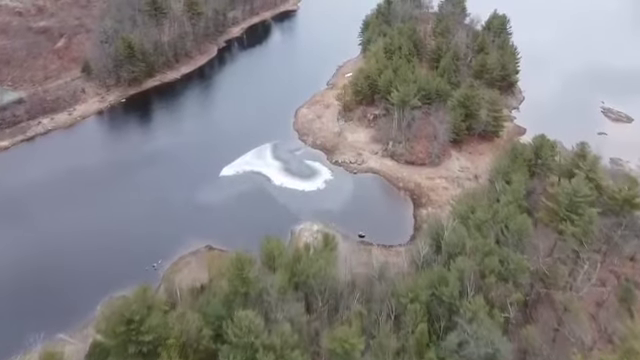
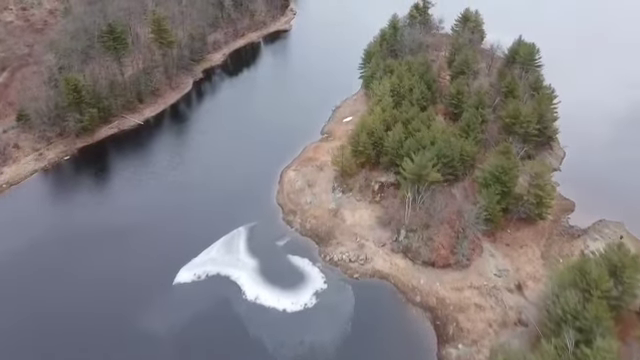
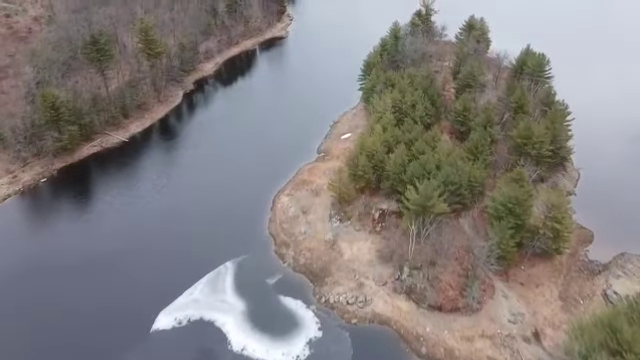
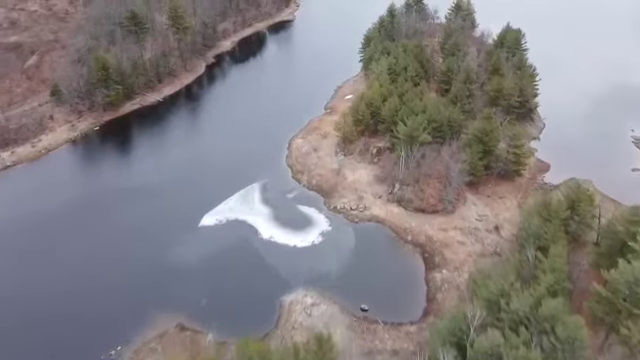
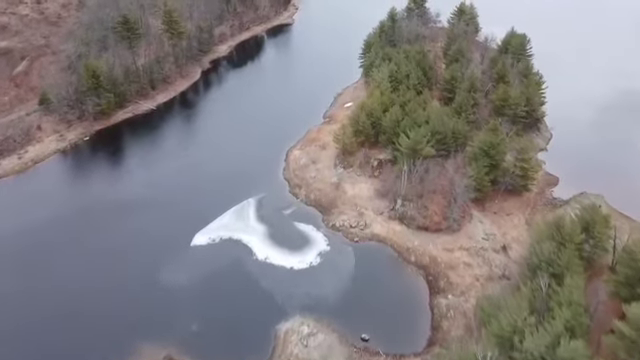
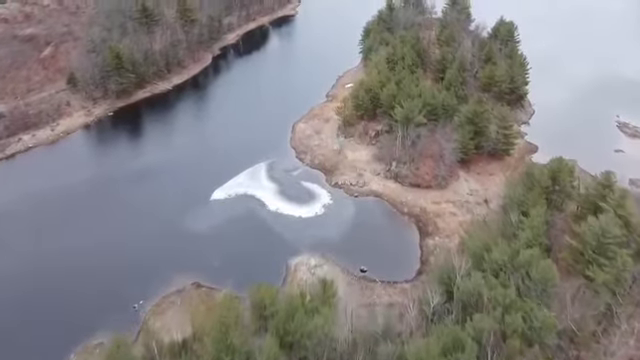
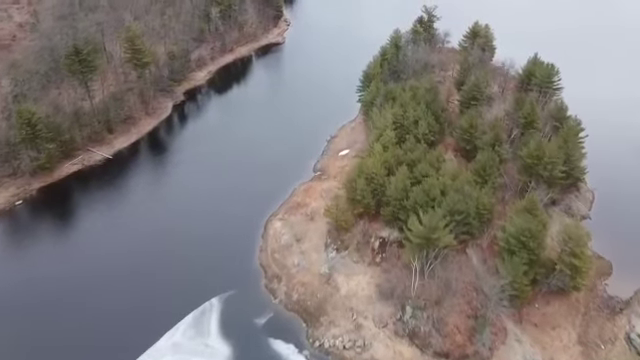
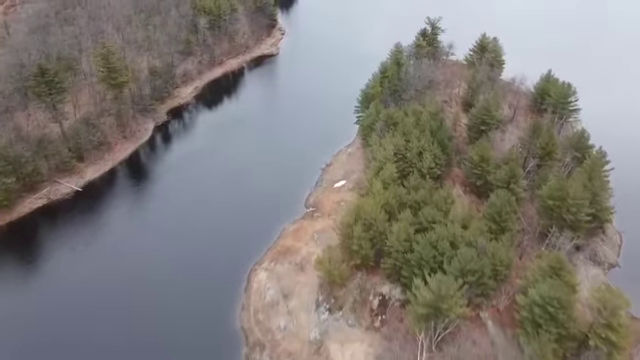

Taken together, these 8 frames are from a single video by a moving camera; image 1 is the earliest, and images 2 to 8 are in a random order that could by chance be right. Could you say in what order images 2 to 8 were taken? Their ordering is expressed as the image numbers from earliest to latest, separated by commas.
6, 4, 5, 2, 3, 7, 8
